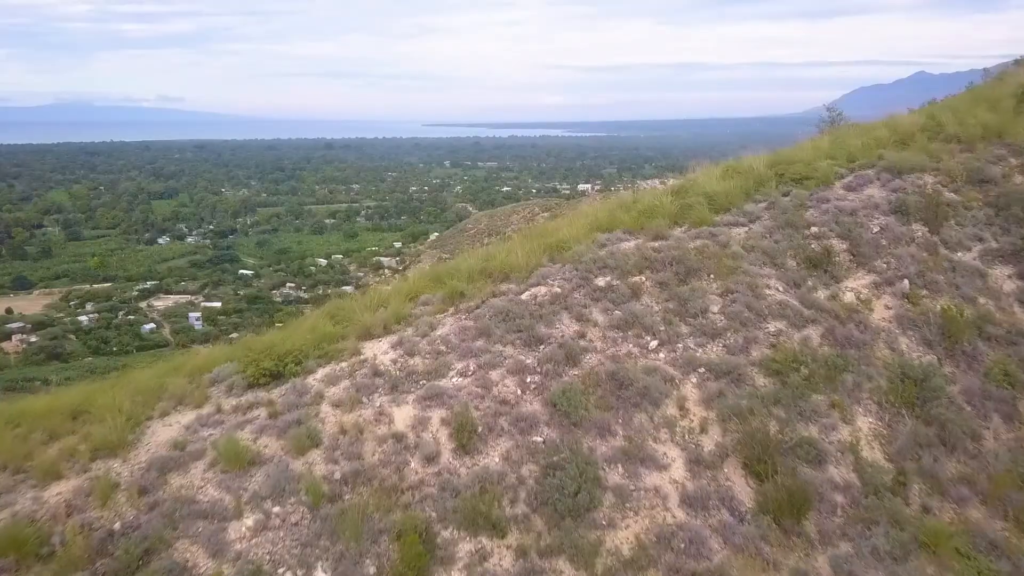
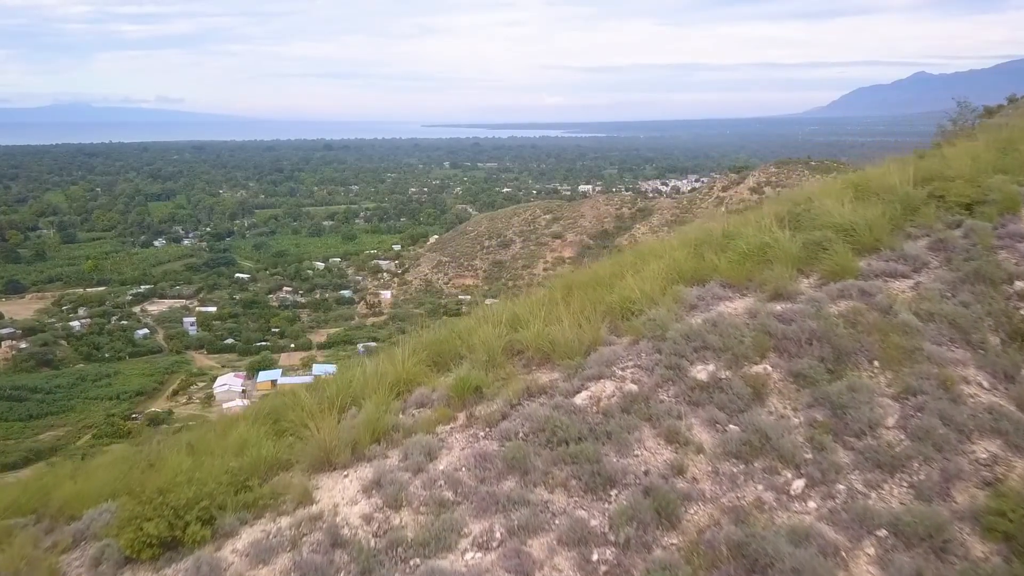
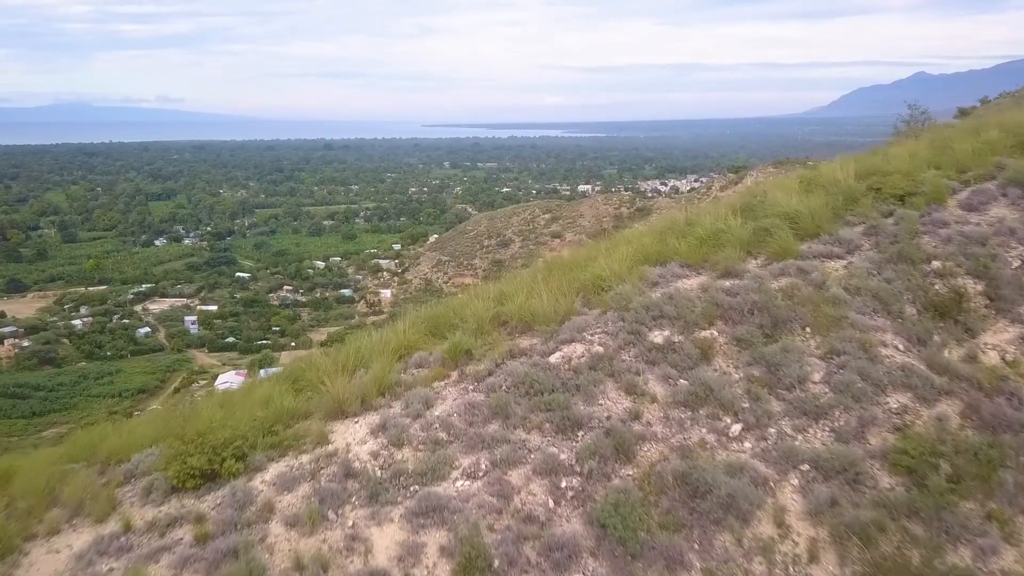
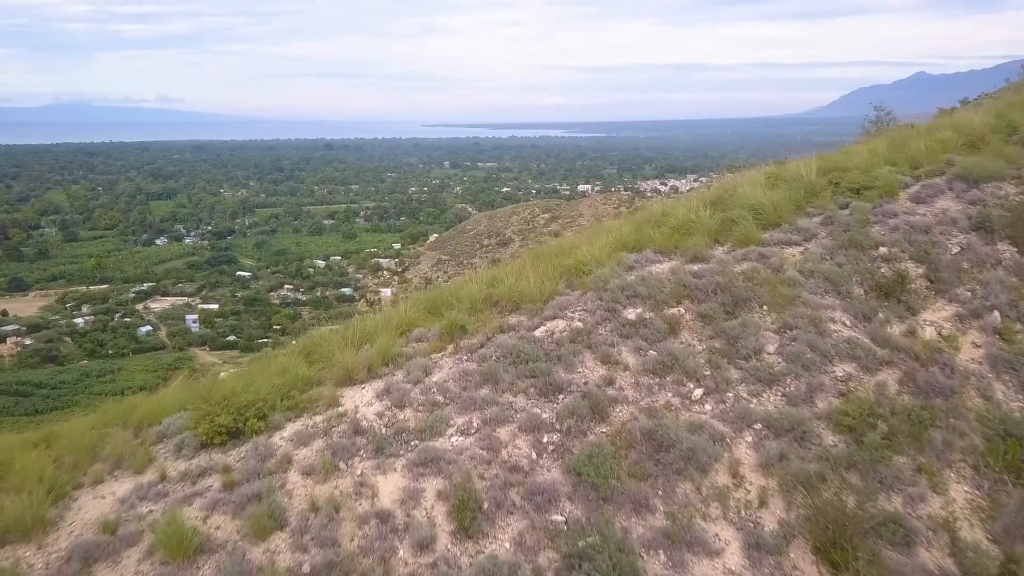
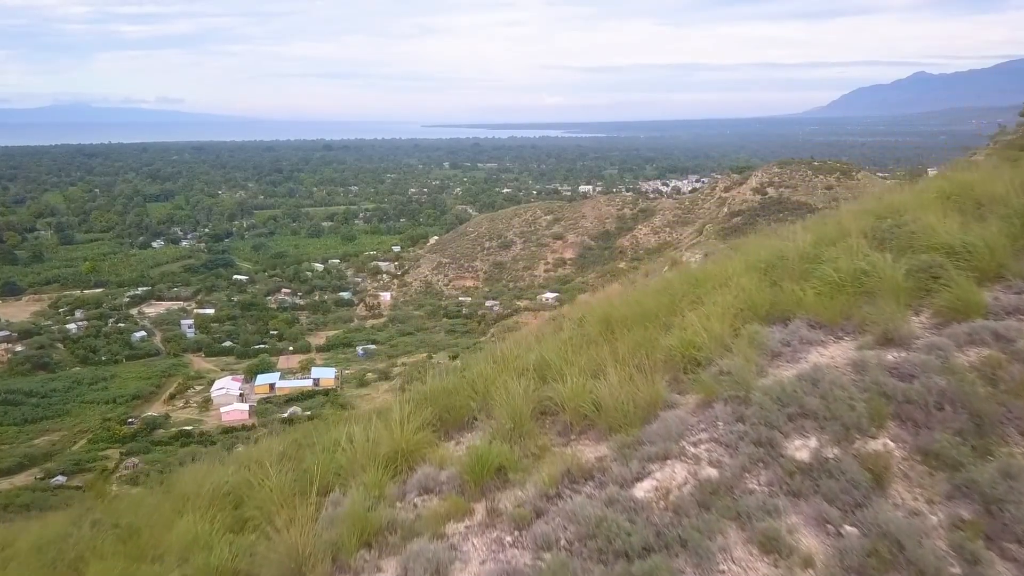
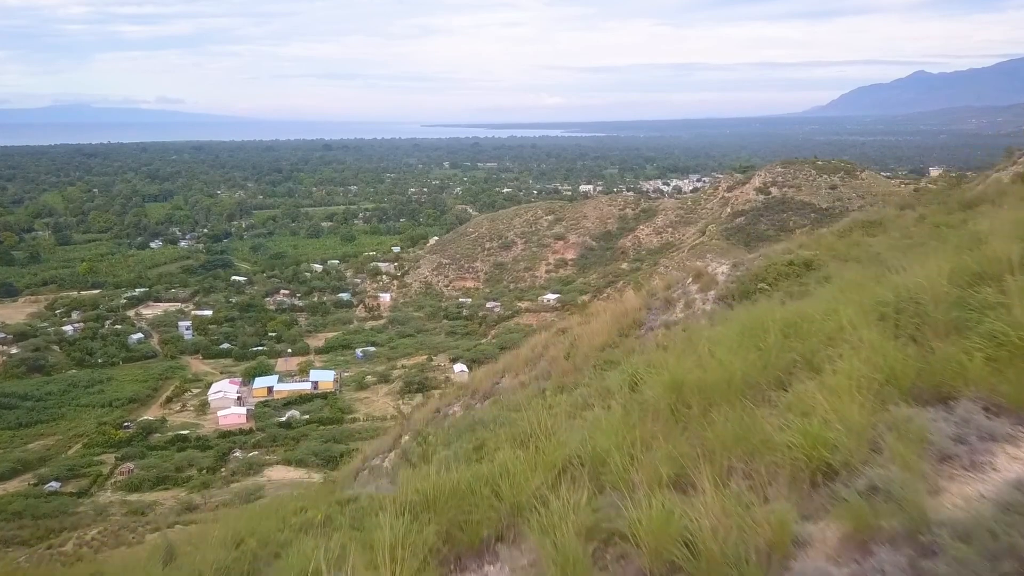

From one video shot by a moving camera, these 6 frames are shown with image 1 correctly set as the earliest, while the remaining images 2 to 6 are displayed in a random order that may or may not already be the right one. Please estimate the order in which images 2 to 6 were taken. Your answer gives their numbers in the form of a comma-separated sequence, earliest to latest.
4, 3, 2, 5, 6
